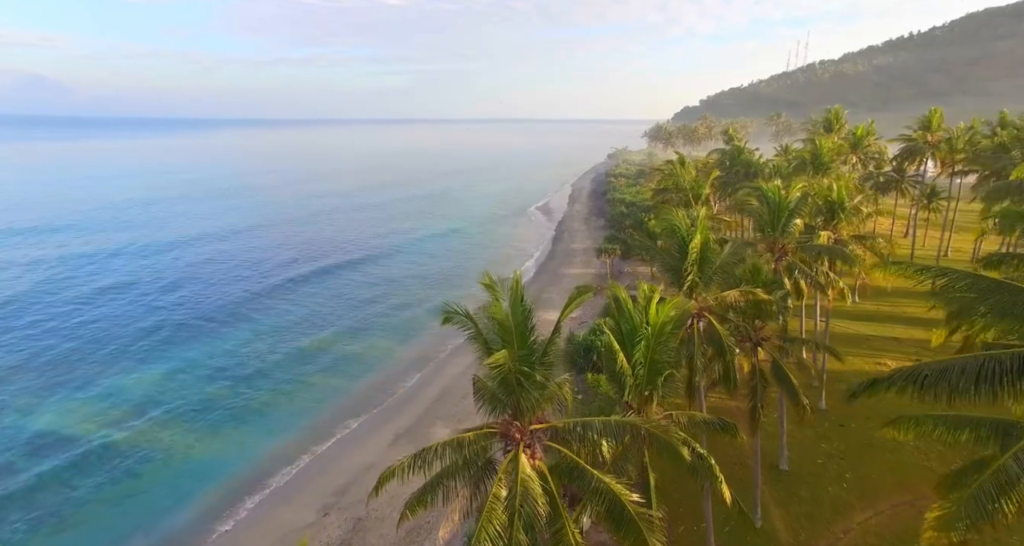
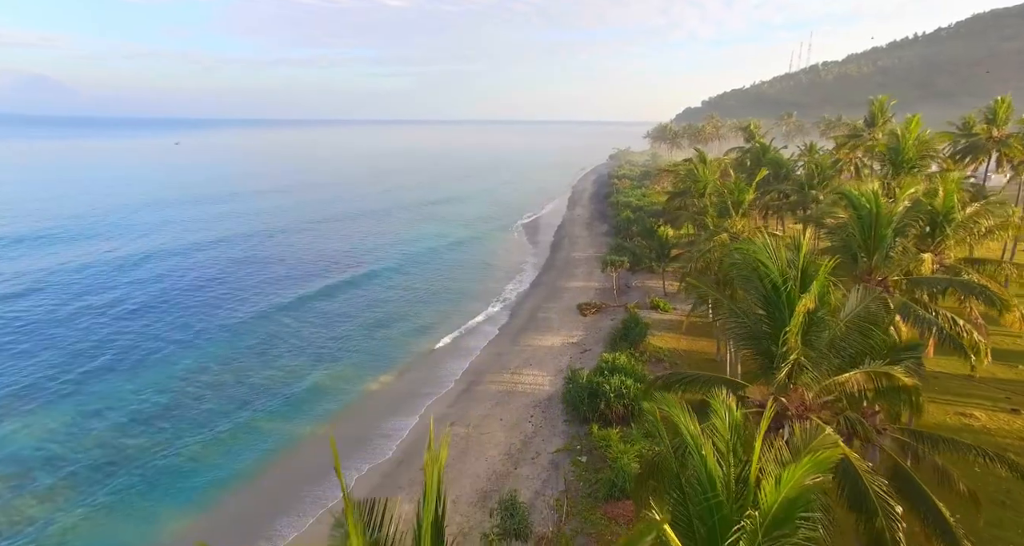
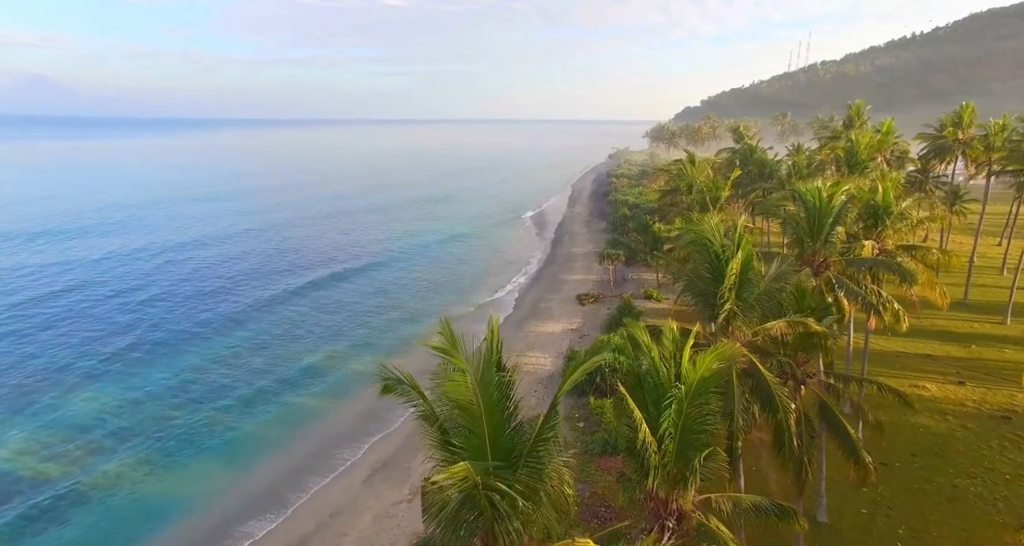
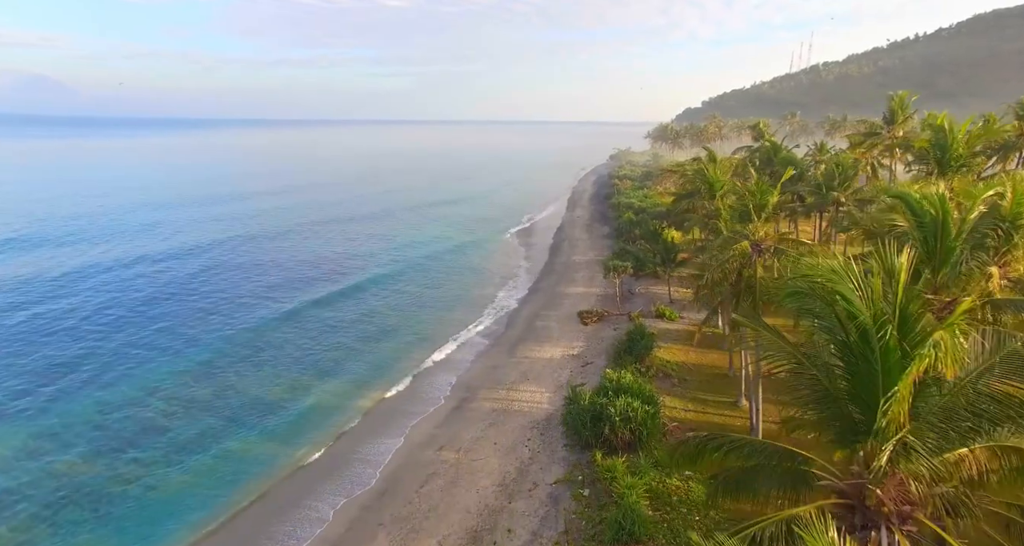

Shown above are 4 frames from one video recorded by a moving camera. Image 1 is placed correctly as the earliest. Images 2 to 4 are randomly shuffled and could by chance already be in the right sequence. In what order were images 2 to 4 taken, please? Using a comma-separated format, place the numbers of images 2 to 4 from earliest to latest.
3, 2, 4
